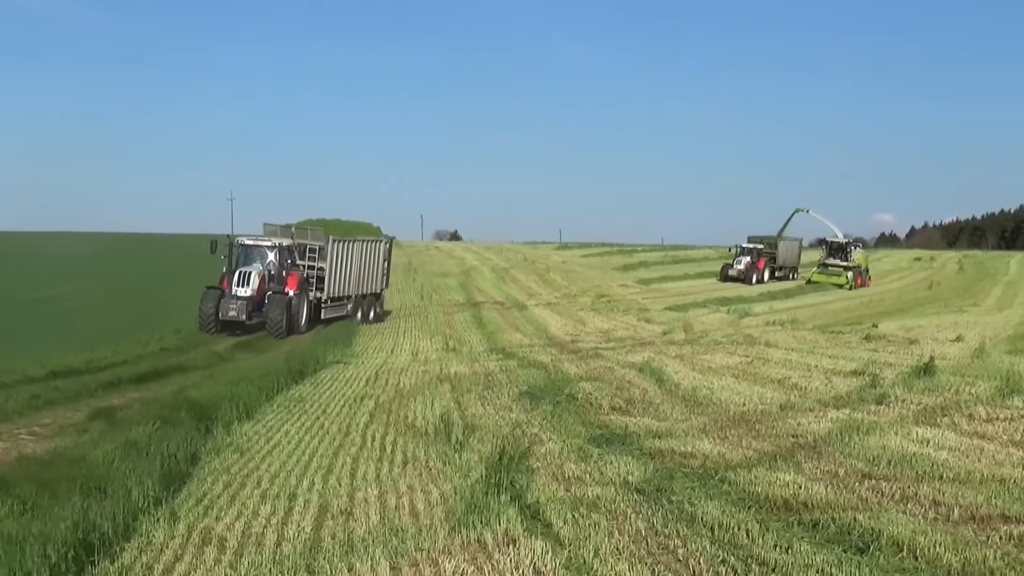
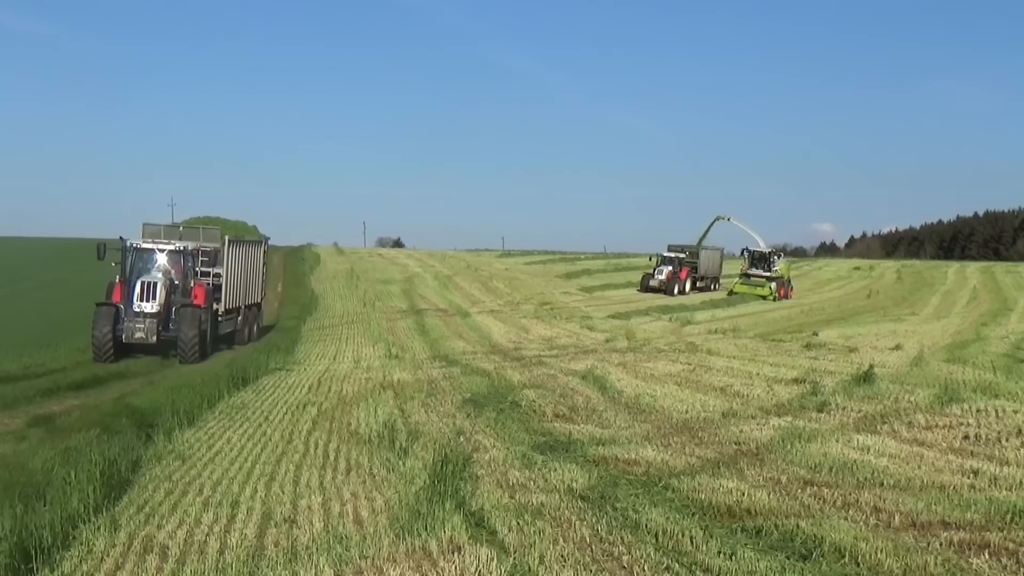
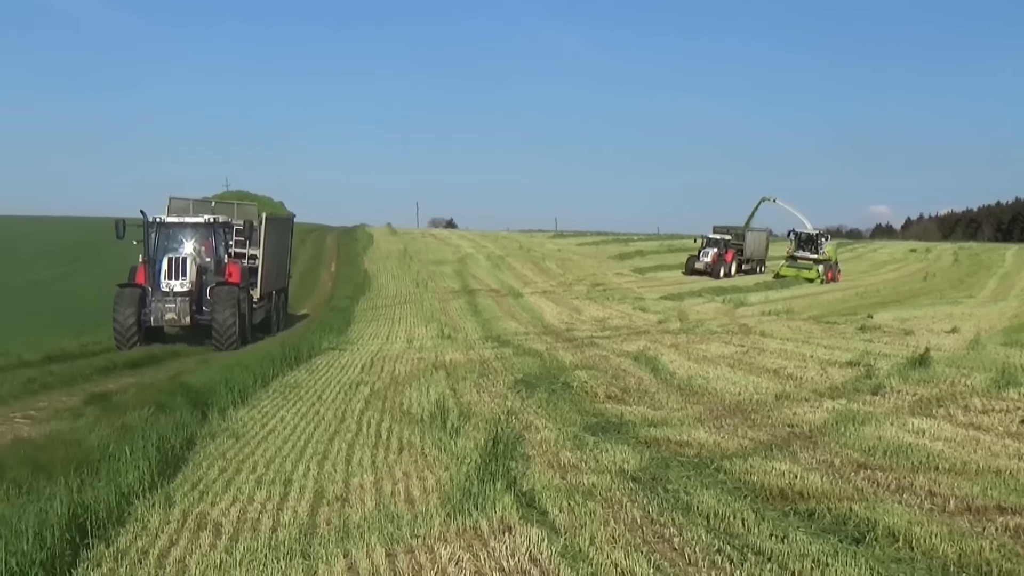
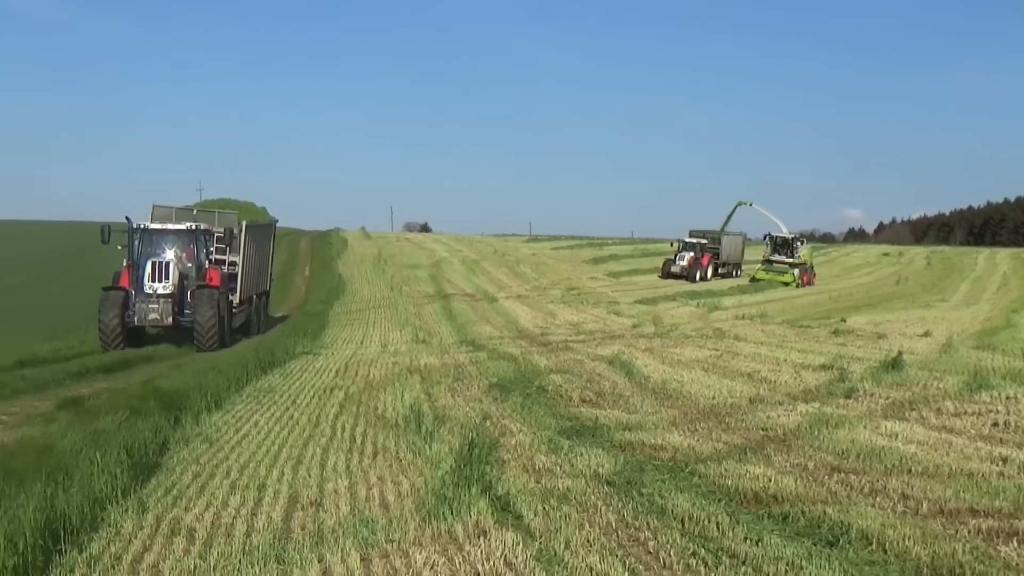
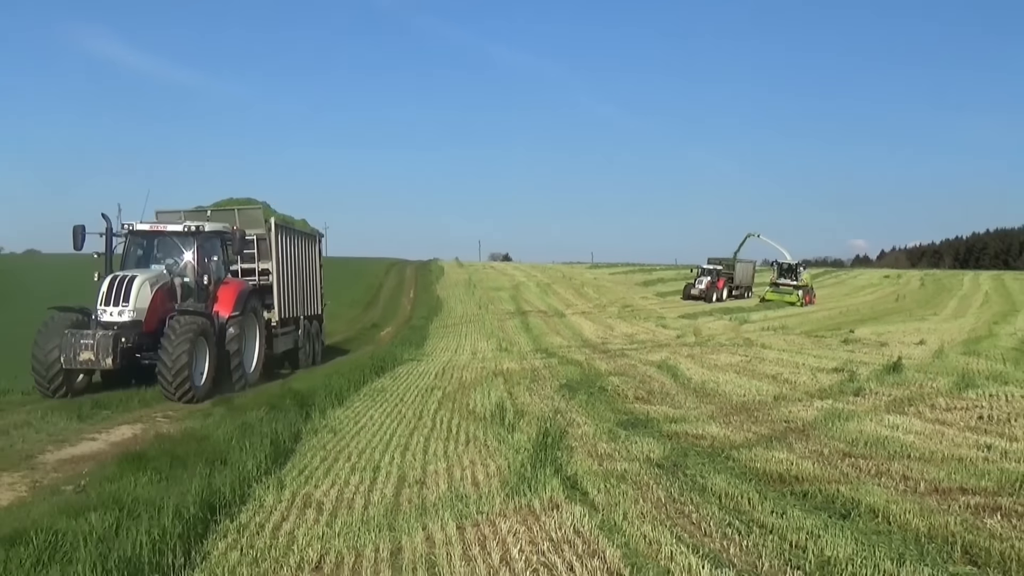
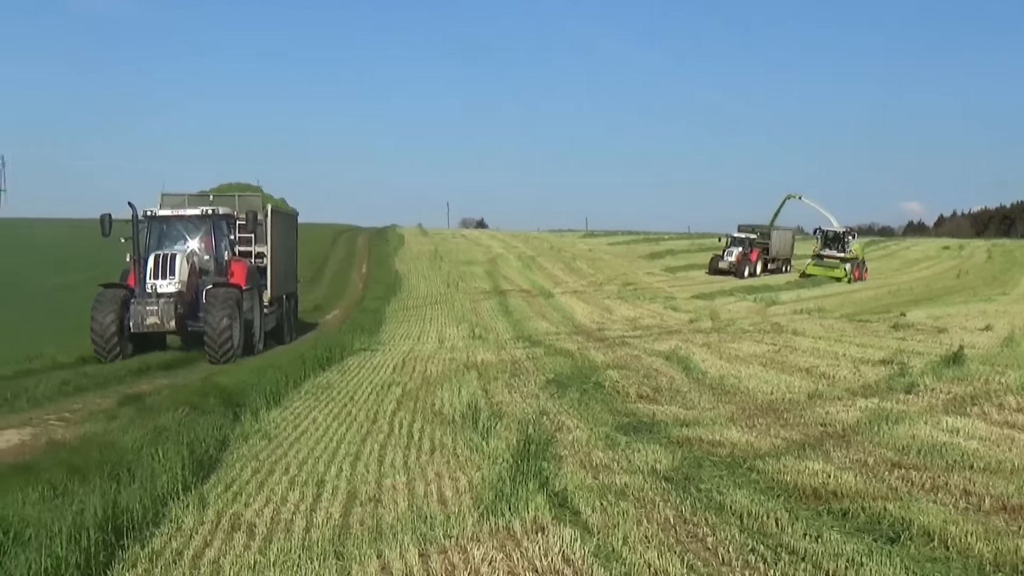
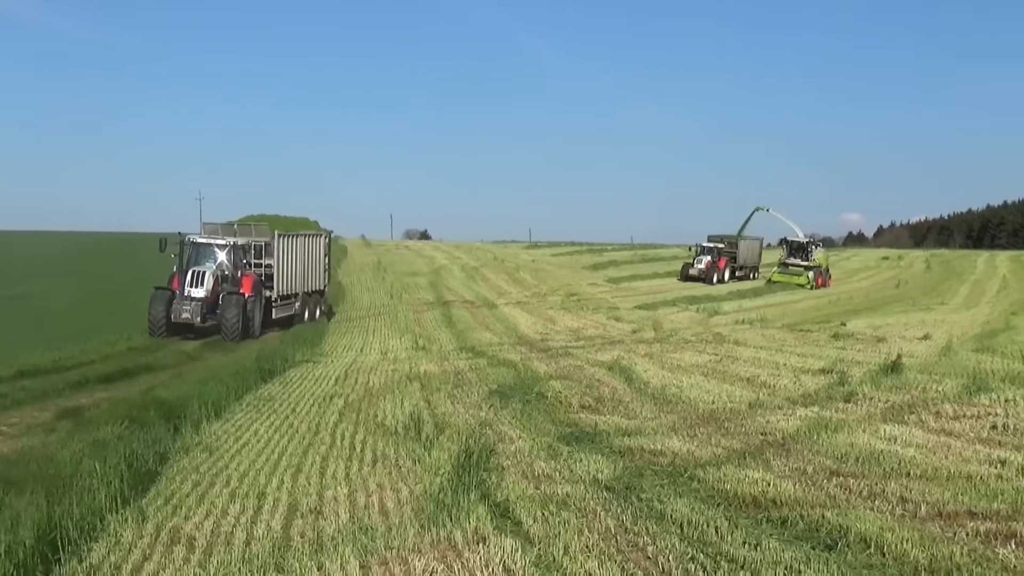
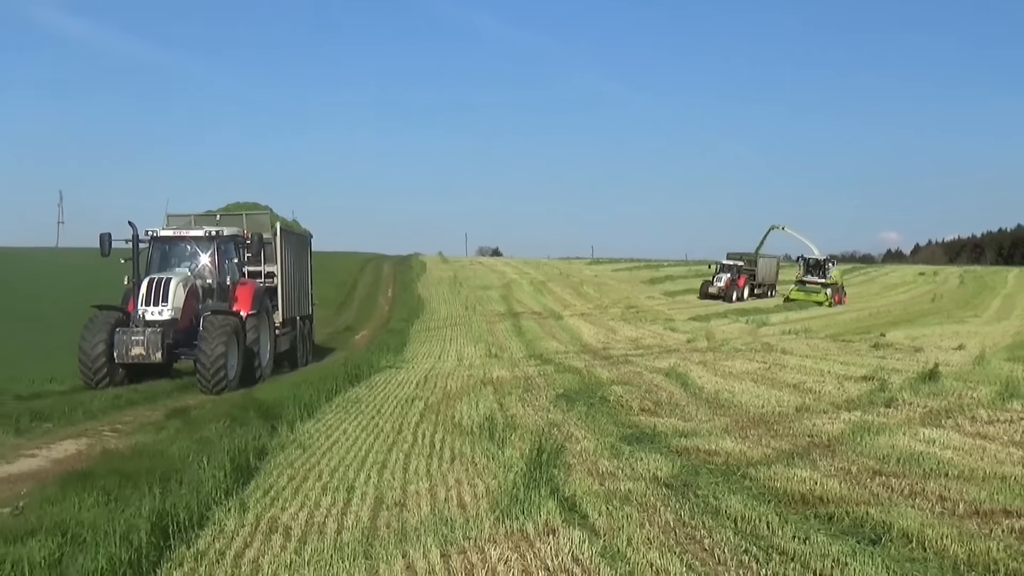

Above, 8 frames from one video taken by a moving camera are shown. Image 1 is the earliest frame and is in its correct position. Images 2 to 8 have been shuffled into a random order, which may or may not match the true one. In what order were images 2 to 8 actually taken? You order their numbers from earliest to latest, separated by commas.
7, 2, 4, 3, 6, 8, 5
